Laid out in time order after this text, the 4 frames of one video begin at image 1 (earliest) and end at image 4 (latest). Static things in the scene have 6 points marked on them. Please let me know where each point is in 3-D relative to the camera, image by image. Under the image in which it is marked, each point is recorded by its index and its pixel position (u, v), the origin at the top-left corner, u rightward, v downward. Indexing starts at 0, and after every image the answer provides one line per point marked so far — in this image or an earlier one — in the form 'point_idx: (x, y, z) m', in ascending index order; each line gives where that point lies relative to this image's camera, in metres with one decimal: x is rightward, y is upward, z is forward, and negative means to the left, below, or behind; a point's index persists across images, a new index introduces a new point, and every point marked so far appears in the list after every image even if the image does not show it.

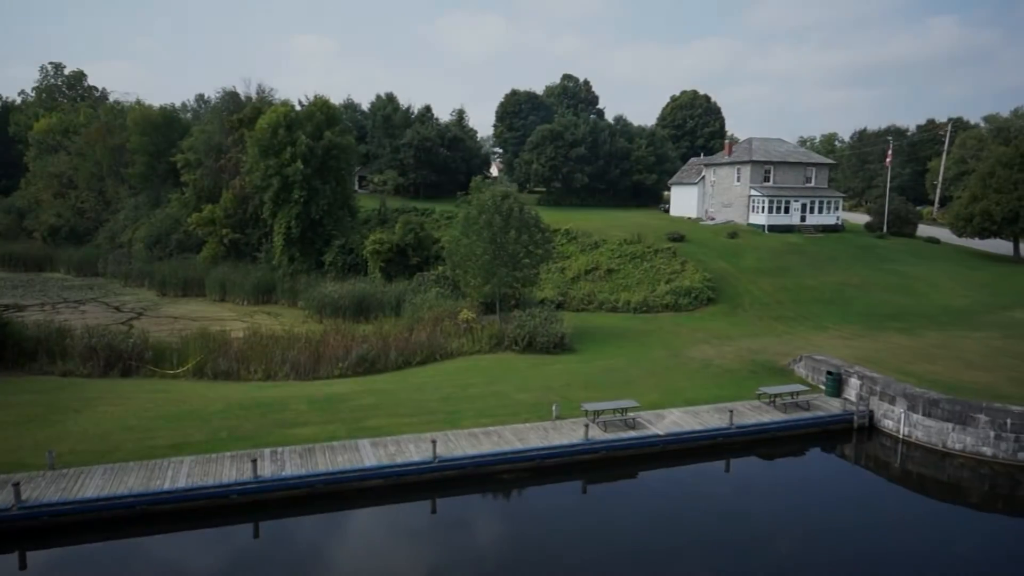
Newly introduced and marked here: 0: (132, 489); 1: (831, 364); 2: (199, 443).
0: (-5.6, -3.0, +10.6) m
1: (+7.4, -1.8, +16.9) m
2: (-5.5, -2.7, +12.5) m
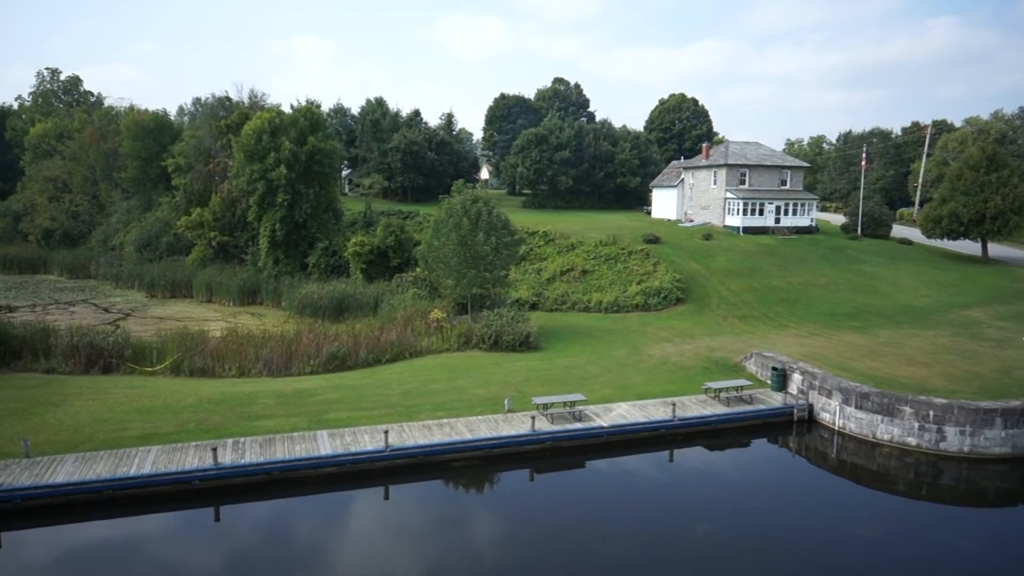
0: (-6.6, -3.0, +11.4) m
1: (+6.5, -1.8, +17.7) m
2: (-6.4, -2.7, +13.3) m
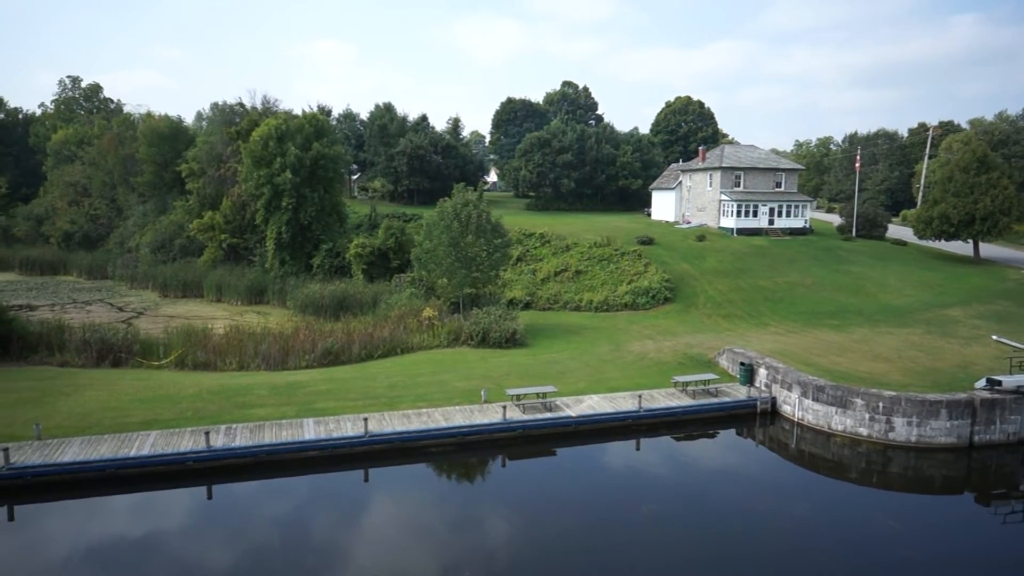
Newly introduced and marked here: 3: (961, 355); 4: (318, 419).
0: (-7.2, -3.0, +12.6) m
1: (+6.0, -1.8, +18.5) m
2: (-7.0, -2.7, +14.5) m
3: (+11.7, -1.8, +18.8) m
4: (-4.0, -2.7, +14.8) m
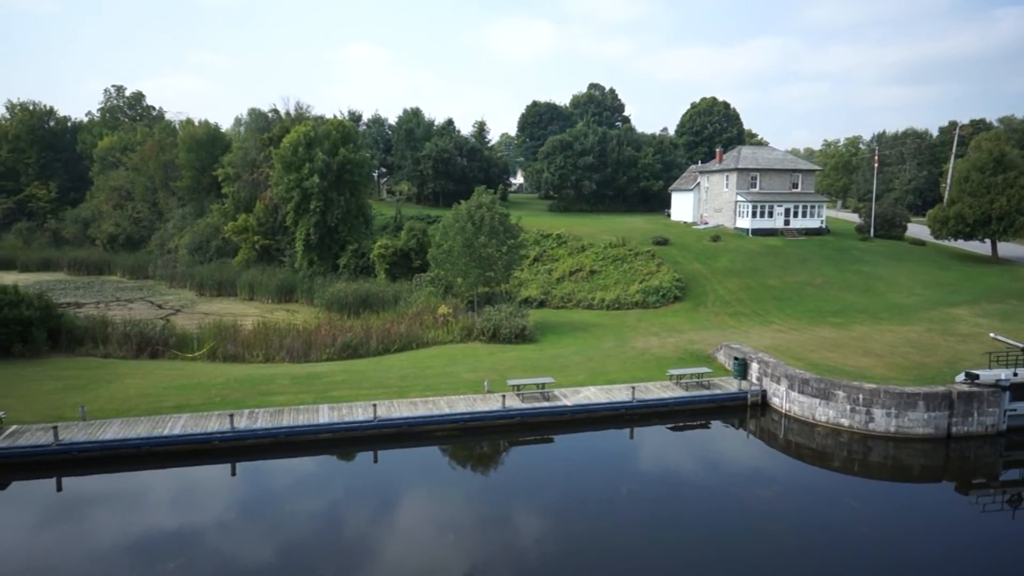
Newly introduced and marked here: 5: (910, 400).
0: (-7.3, -2.9, +14.1) m
1: (+6.2, -1.7, +19.4) m
2: (-7.0, -2.6, +16.0) m
3: (+11.9, -1.7, +19.3) m
4: (-4.0, -2.6, +16.1) m
5: (+8.6, -2.4, +15.4) m
